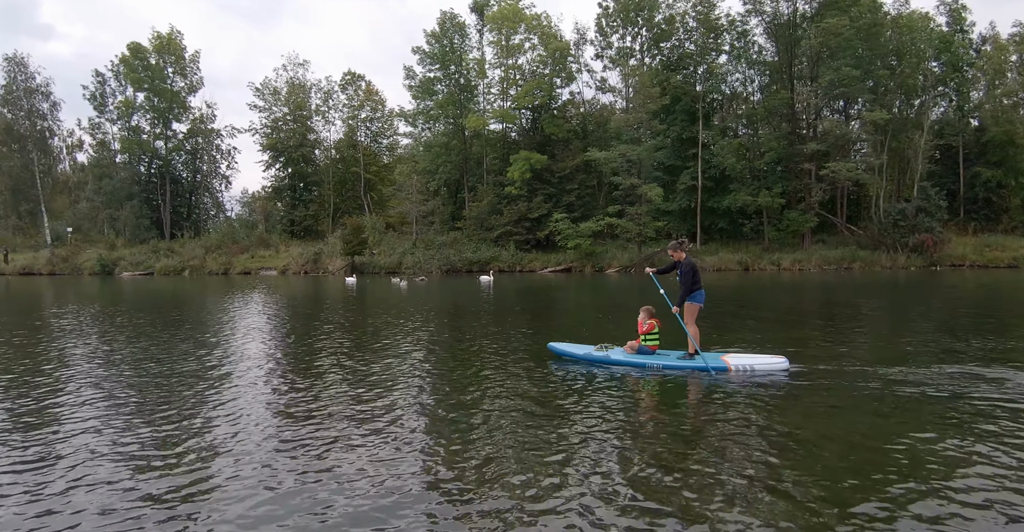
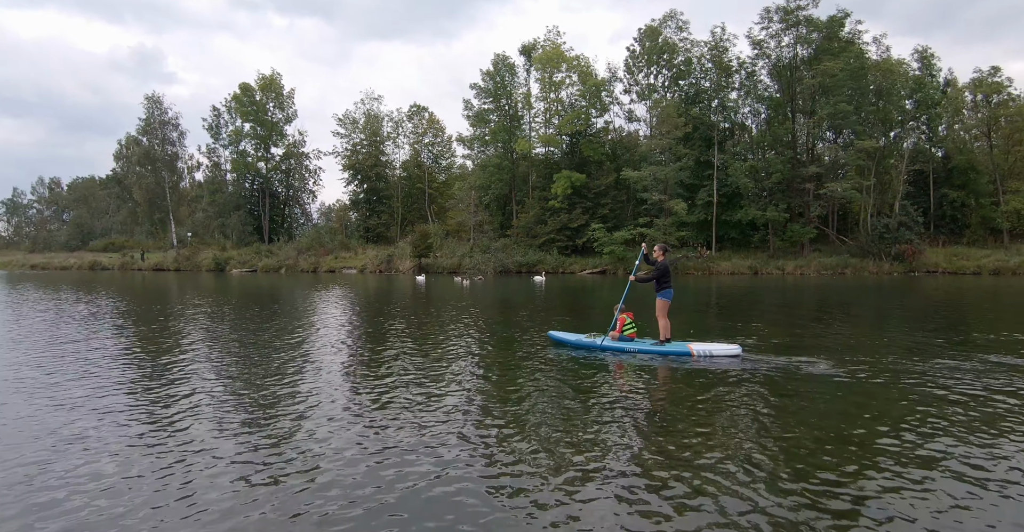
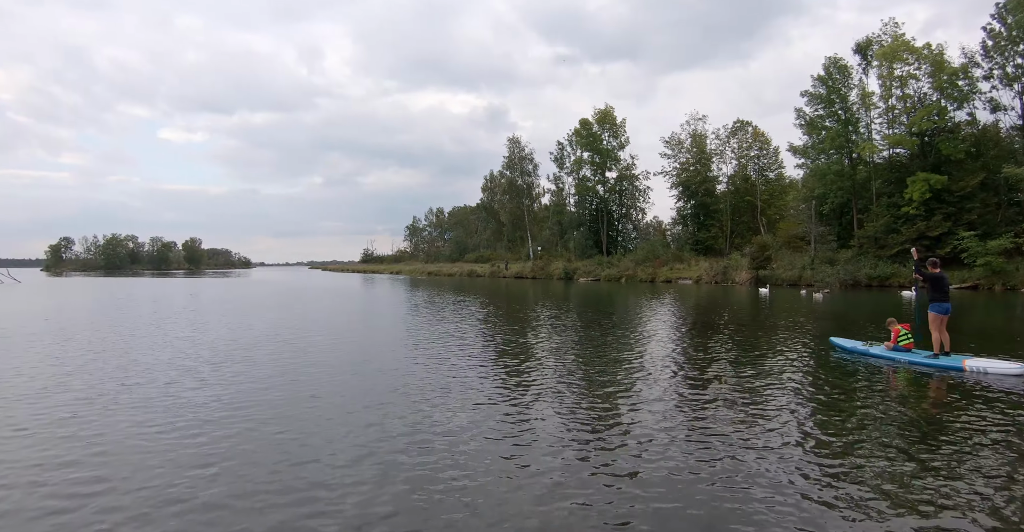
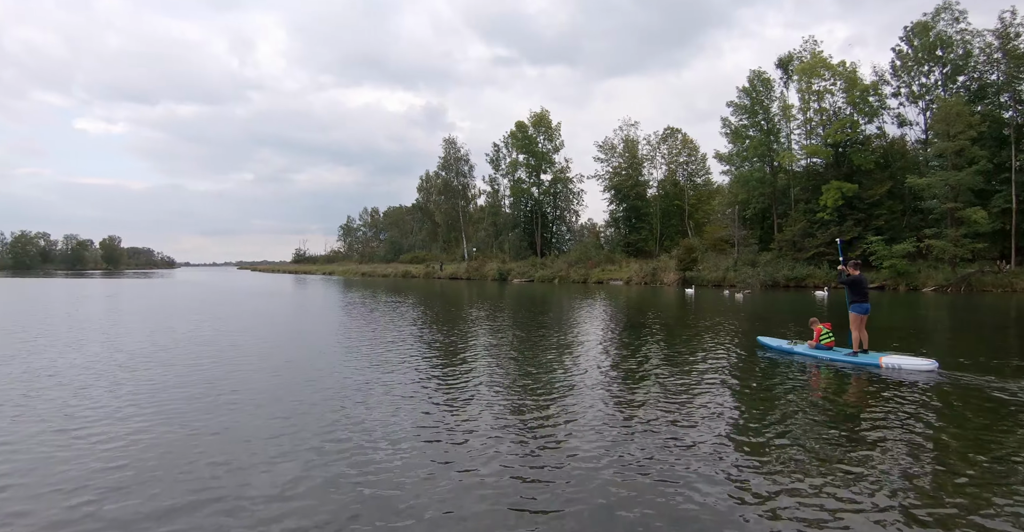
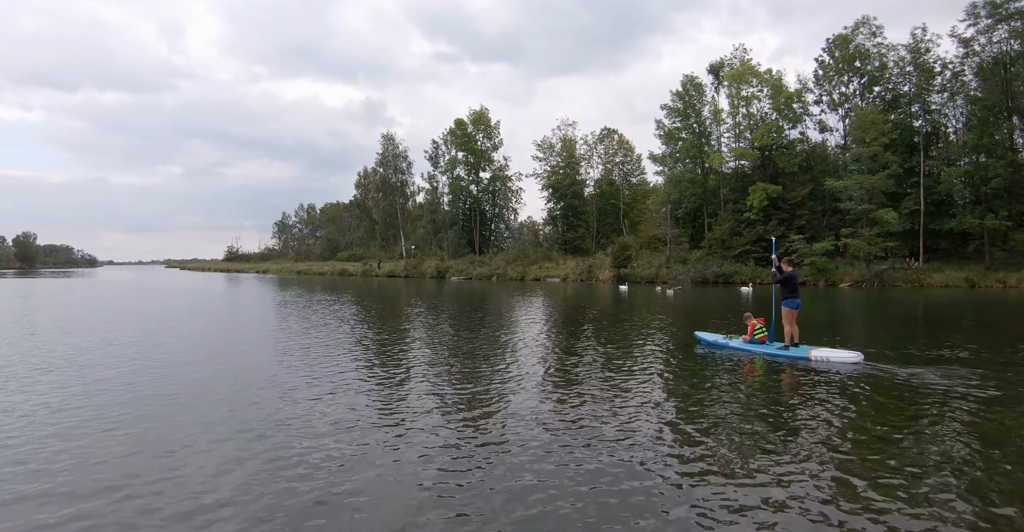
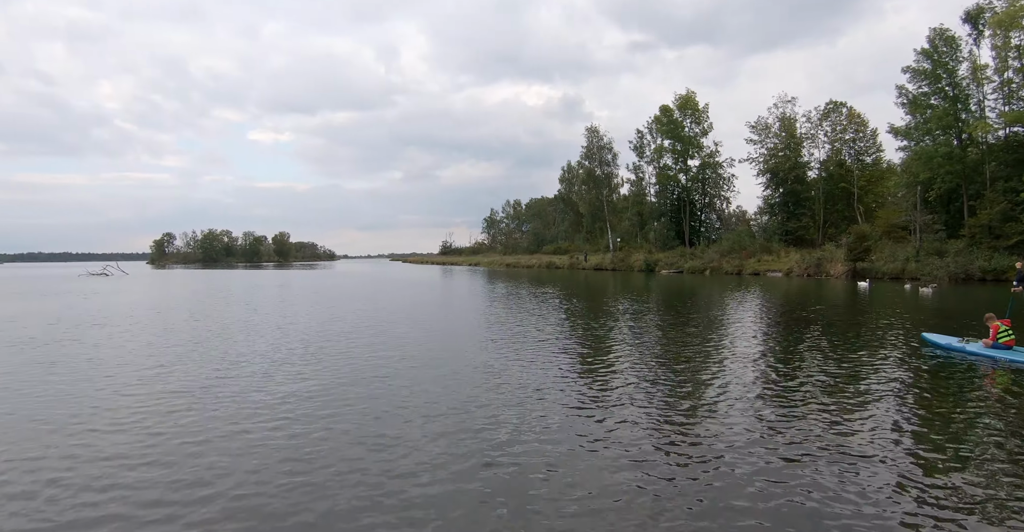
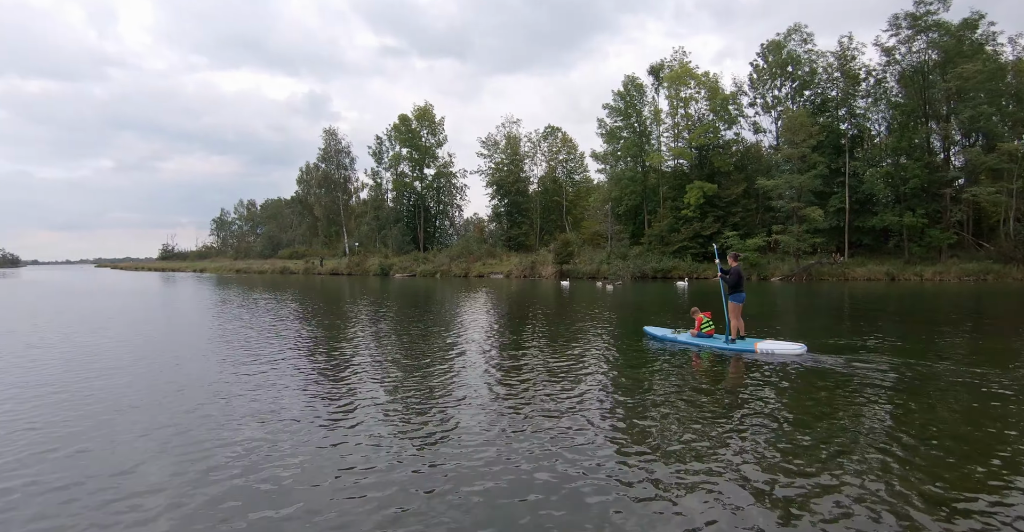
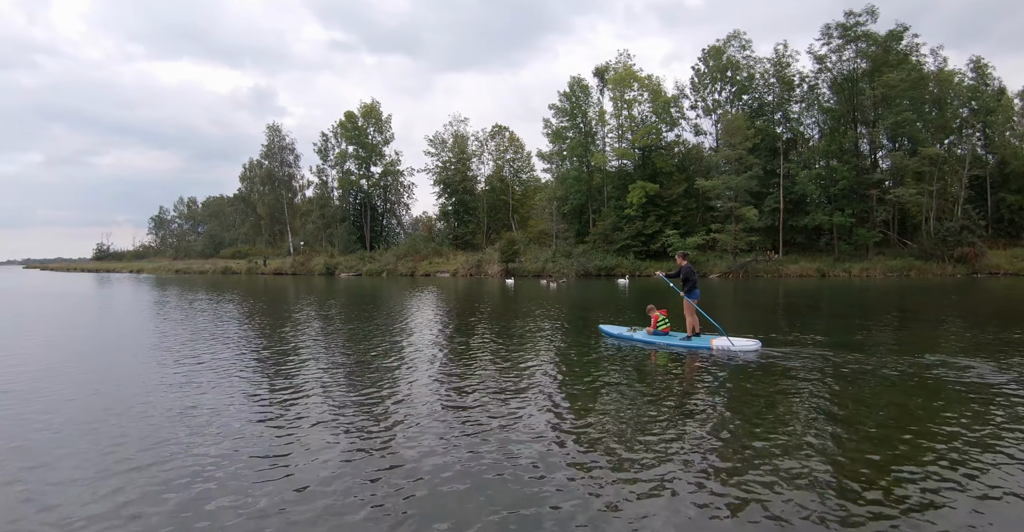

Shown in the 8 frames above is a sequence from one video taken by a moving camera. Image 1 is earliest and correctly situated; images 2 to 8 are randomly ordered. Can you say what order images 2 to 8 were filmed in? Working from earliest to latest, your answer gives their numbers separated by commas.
2, 8, 7, 5, 4, 3, 6
